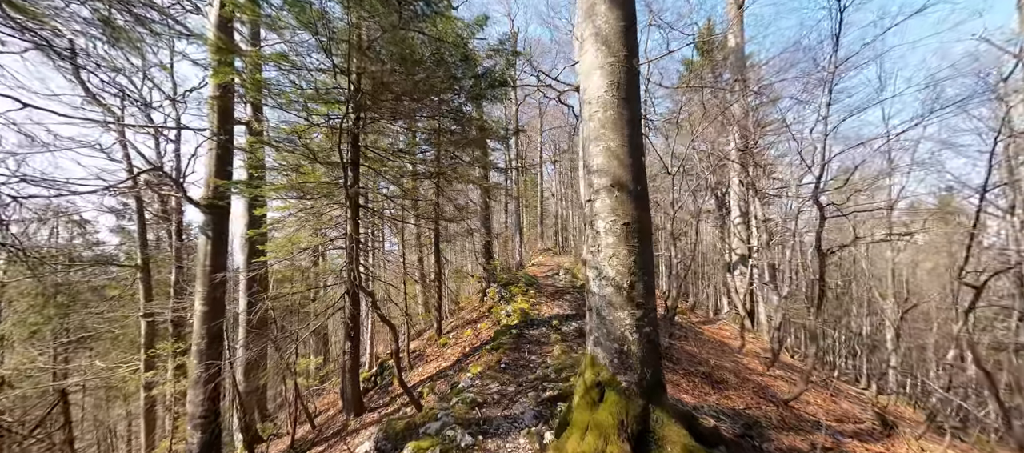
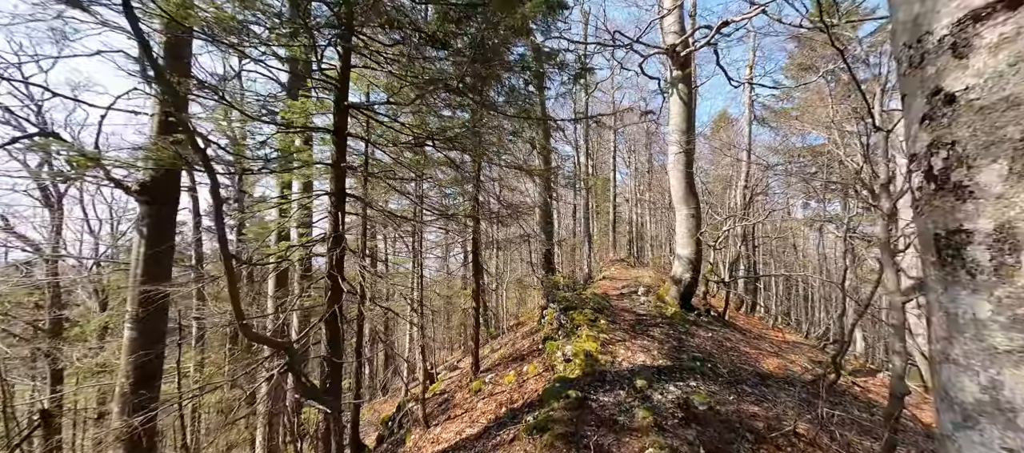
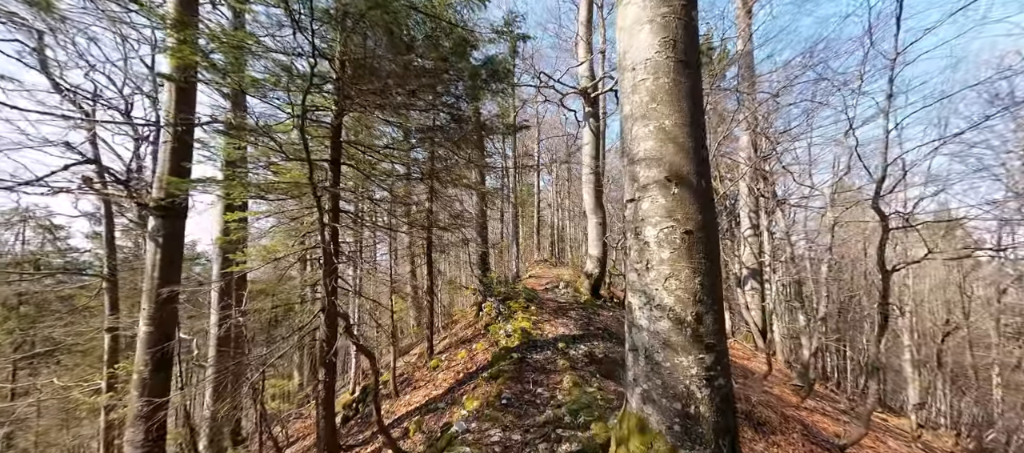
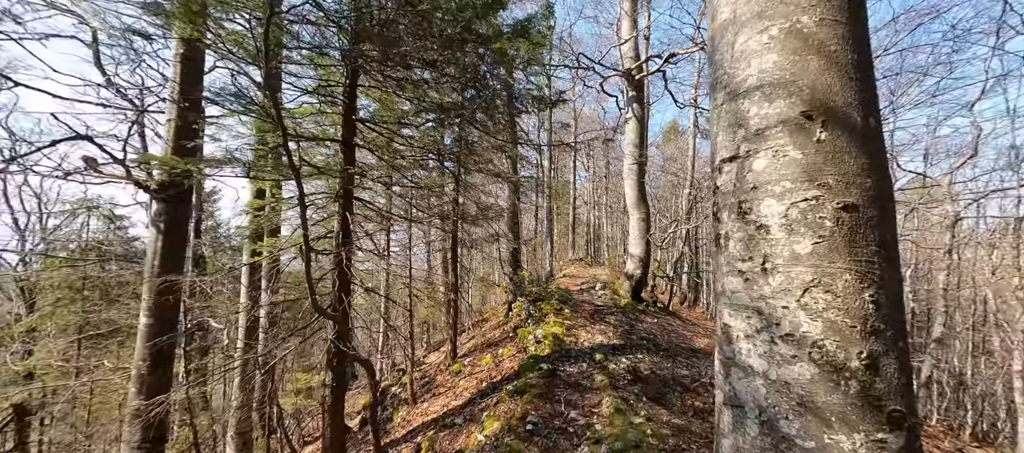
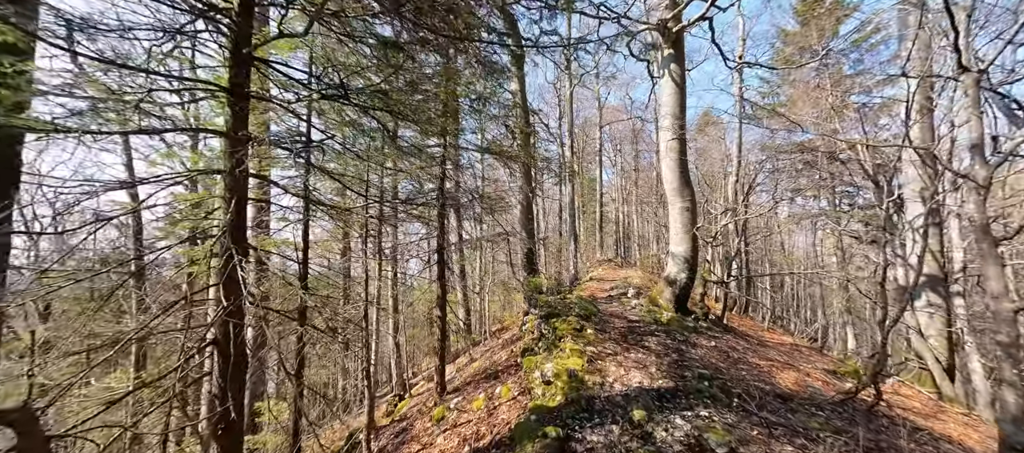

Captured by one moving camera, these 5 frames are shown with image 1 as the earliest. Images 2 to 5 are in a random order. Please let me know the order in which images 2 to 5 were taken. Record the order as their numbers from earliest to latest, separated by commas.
3, 4, 2, 5
